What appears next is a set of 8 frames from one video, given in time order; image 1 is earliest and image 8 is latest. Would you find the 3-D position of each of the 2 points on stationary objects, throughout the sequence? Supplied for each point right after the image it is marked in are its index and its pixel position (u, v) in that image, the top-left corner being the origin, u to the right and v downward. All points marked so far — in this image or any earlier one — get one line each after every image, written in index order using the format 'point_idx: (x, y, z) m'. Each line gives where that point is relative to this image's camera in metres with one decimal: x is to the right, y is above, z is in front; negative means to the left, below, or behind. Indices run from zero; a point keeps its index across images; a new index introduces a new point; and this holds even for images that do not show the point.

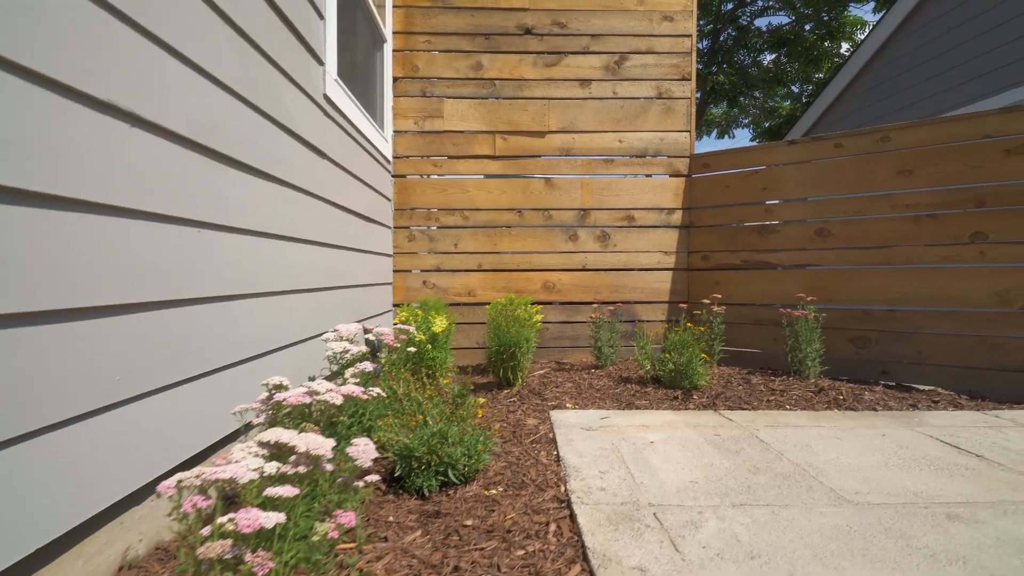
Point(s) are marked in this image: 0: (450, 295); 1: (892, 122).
0: (-0.5, -0.1, +4.1) m
1: (+5.8, +2.6, +7.1) m
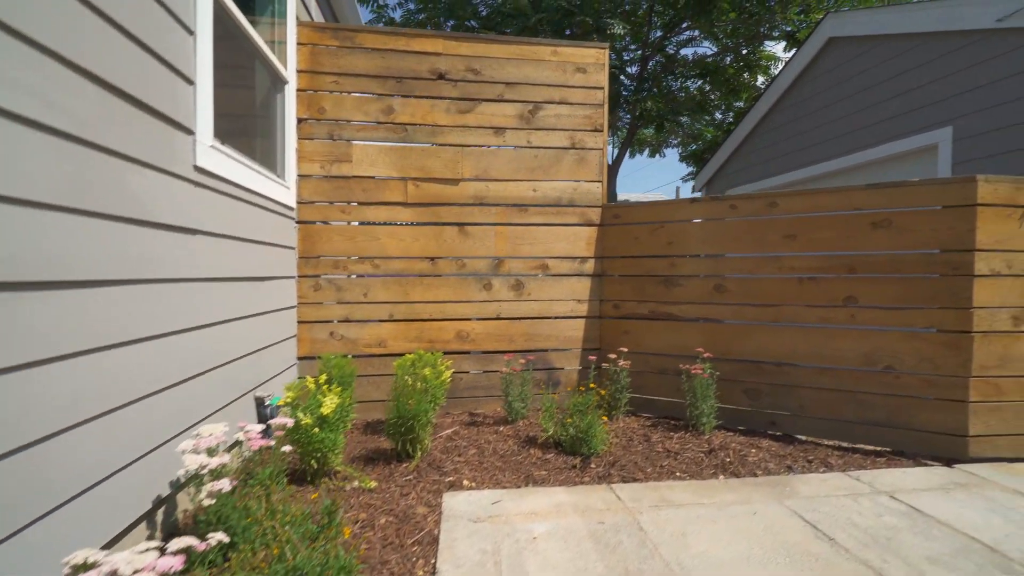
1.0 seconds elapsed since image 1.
0: (-1.3, -0.5, +3.9) m
1: (+4.7, +2.2, +7.7) m
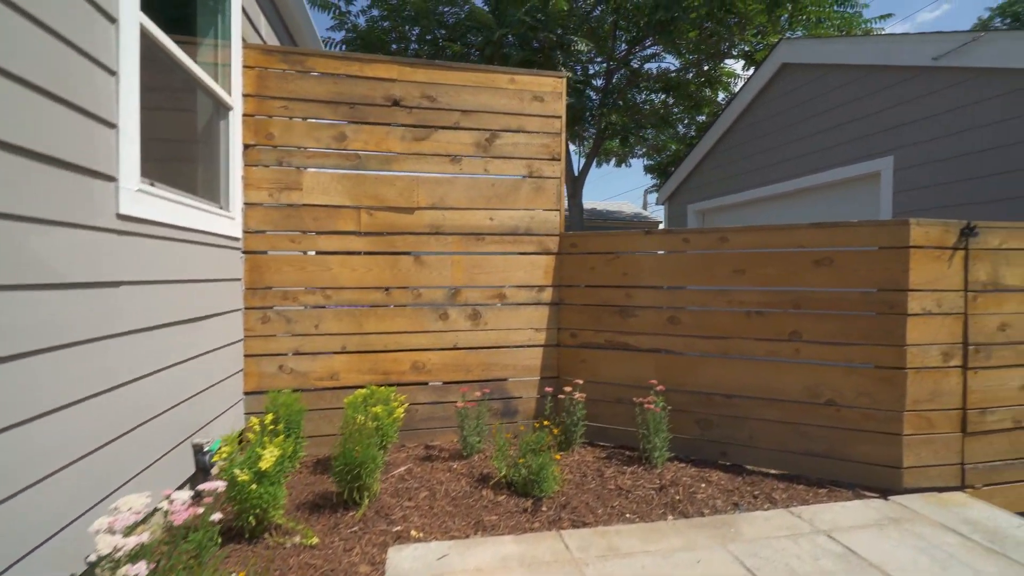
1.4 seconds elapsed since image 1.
0: (-1.6, -0.7, +3.8) m
1: (+4.1, +1.9, +7.9) m
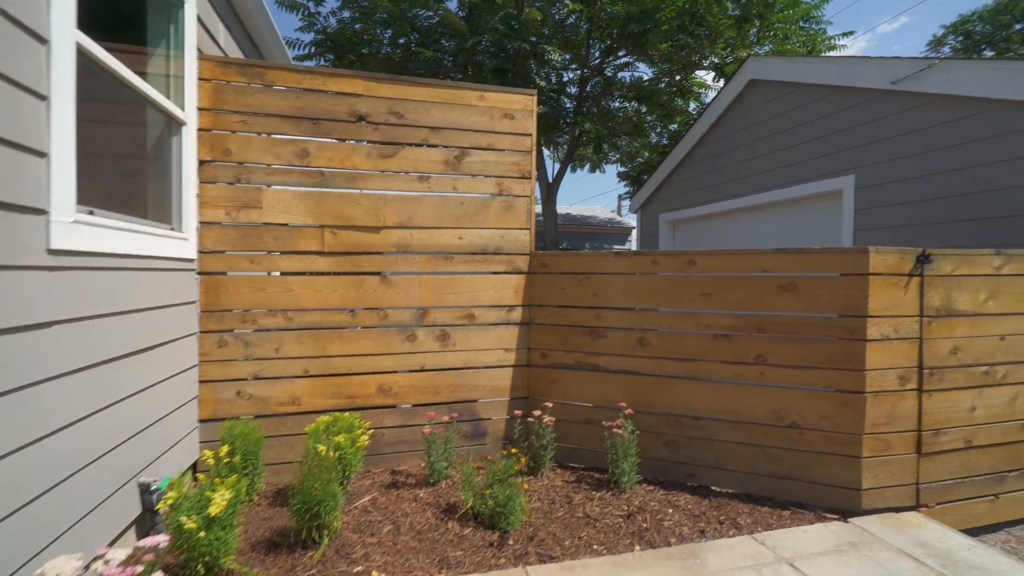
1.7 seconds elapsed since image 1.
0: (-1.9, -0.9, +3.6) m
1: (+3.6, +1.7, +8.0) m
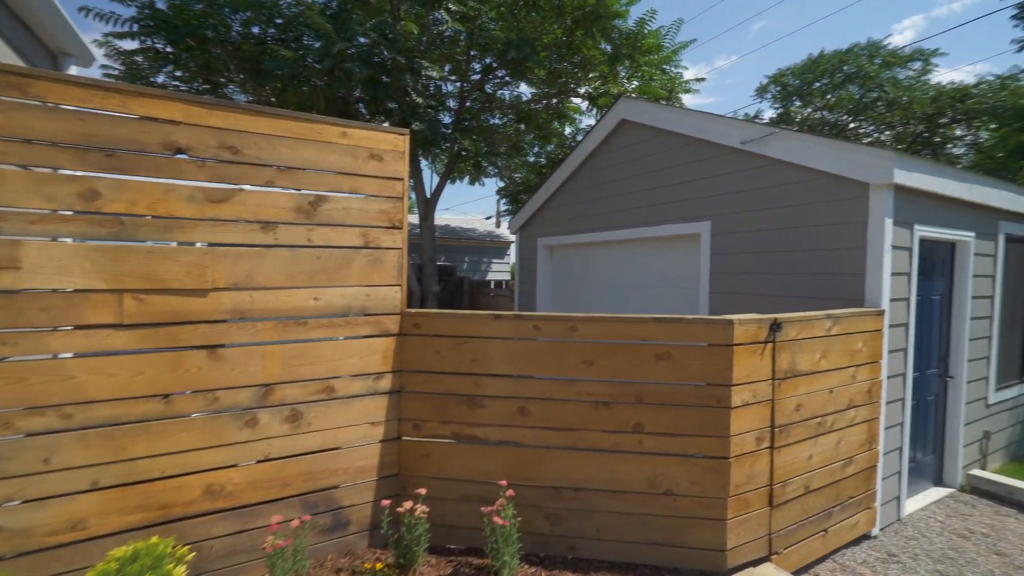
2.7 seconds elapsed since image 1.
0: (-2.7, -1.4, +2.7) m
1: (+1.5, +1.2, +8.3) m
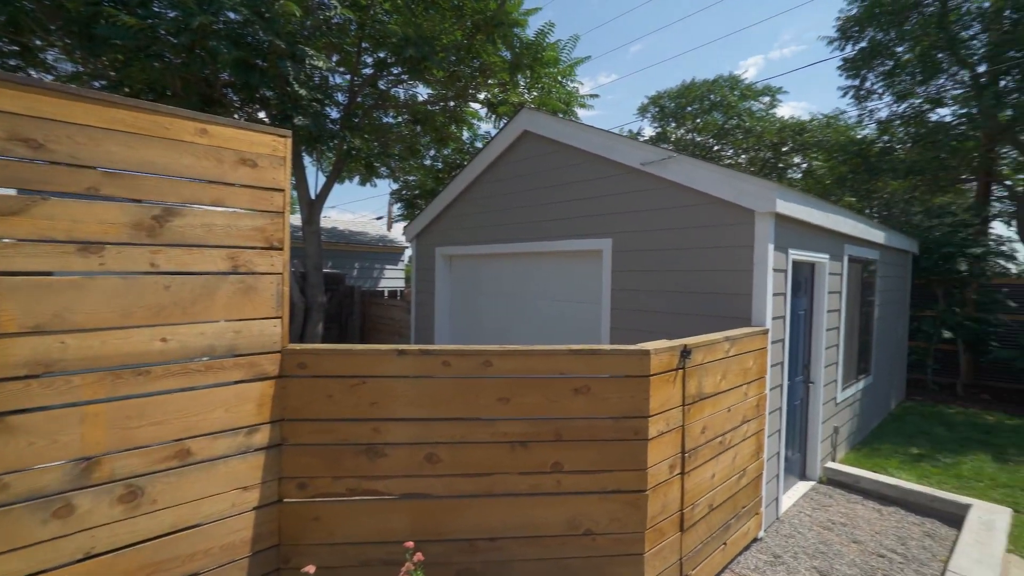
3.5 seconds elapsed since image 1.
0: (-3.1, -1.6, +1.6) m
1: (-0.2, +1.0, +8.1) m
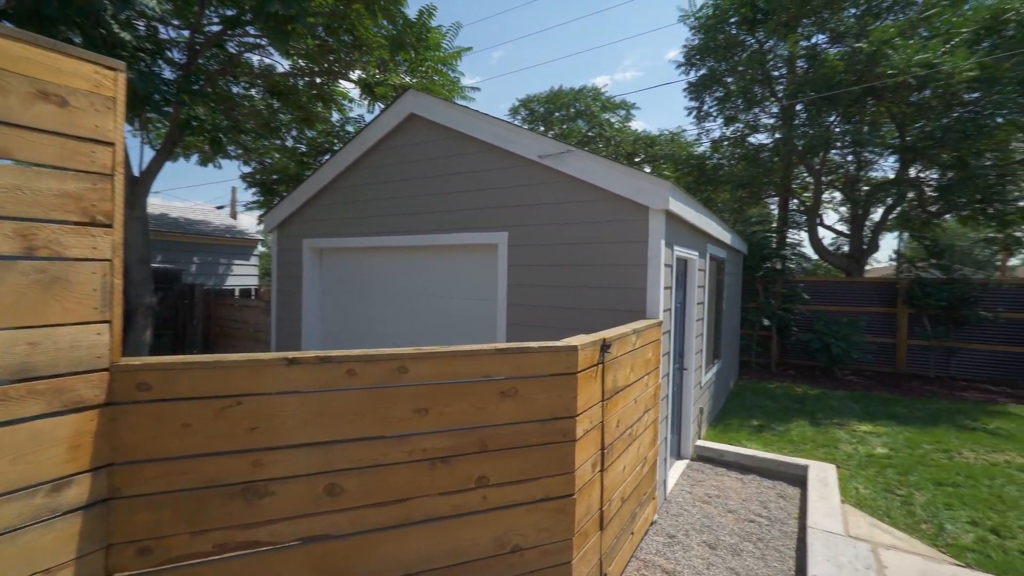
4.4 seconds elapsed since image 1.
0: (-3.0, -1.6, +0.4) m
1: (-2.1, +1.1, +7.4) m
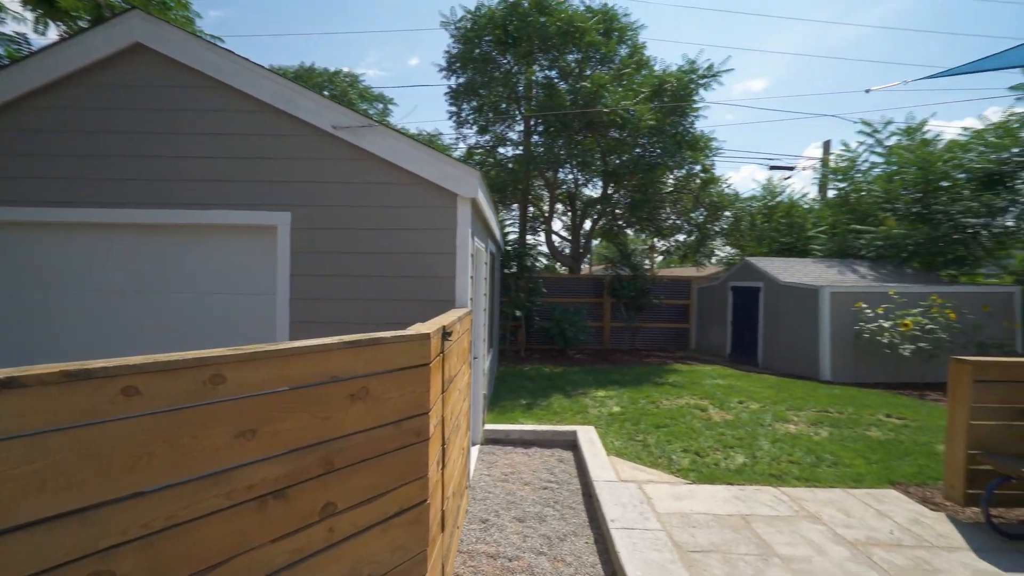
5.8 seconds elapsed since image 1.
0: (-2.1, -1.5, -1.3) m
1: (-4.9, +1.1, +5.2) m
